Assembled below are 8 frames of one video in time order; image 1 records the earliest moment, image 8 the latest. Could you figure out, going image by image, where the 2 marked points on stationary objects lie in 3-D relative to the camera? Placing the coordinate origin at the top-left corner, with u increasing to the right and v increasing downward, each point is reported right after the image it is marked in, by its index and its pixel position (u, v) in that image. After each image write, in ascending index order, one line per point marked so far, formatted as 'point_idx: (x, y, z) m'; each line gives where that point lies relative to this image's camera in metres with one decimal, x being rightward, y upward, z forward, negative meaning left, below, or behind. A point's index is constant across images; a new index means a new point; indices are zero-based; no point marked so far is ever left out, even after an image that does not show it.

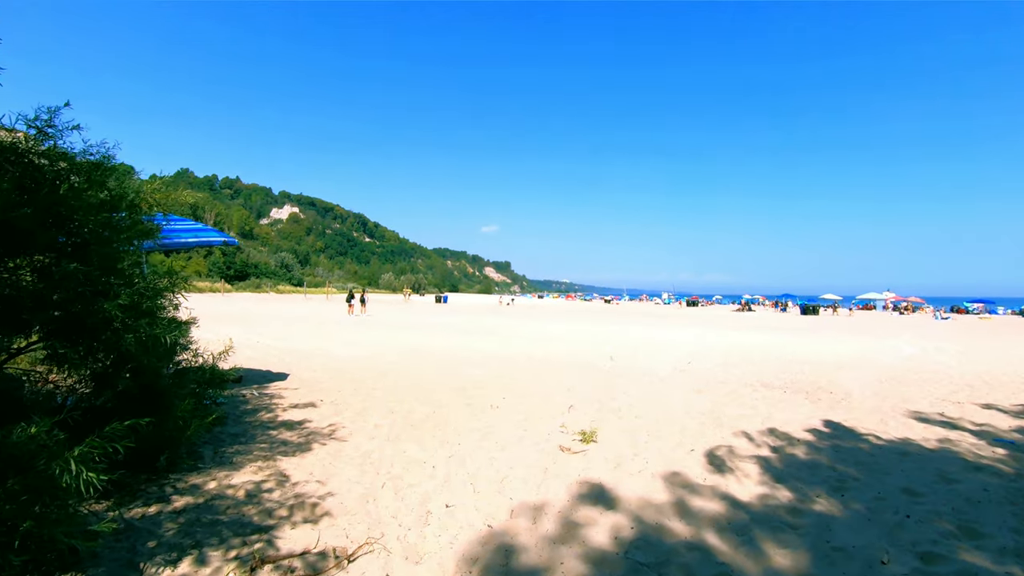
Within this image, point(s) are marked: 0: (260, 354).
0: (-6.2, -1.6, +13.3) m
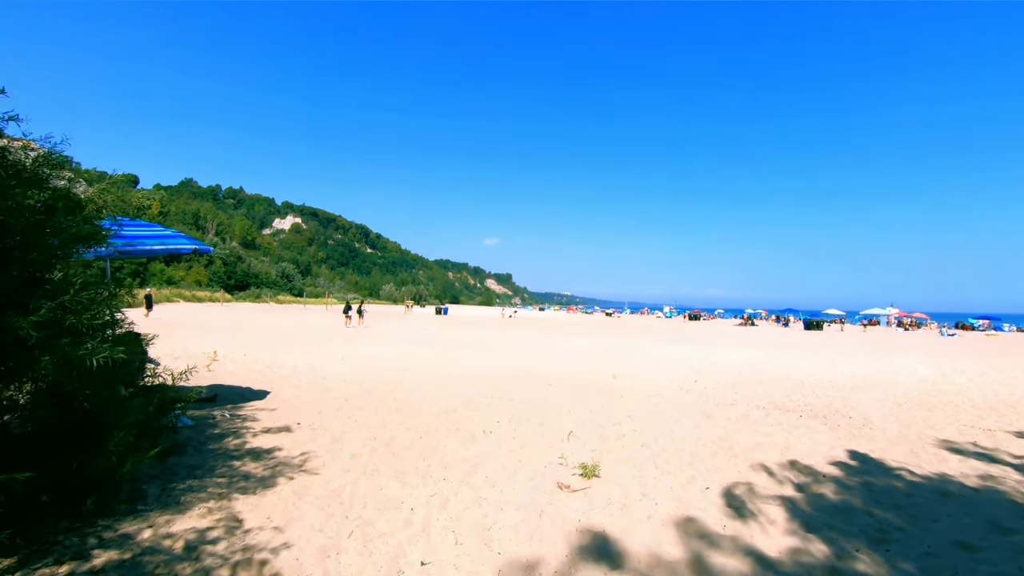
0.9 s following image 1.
0: (-6.3, -1.9, +12.6) m
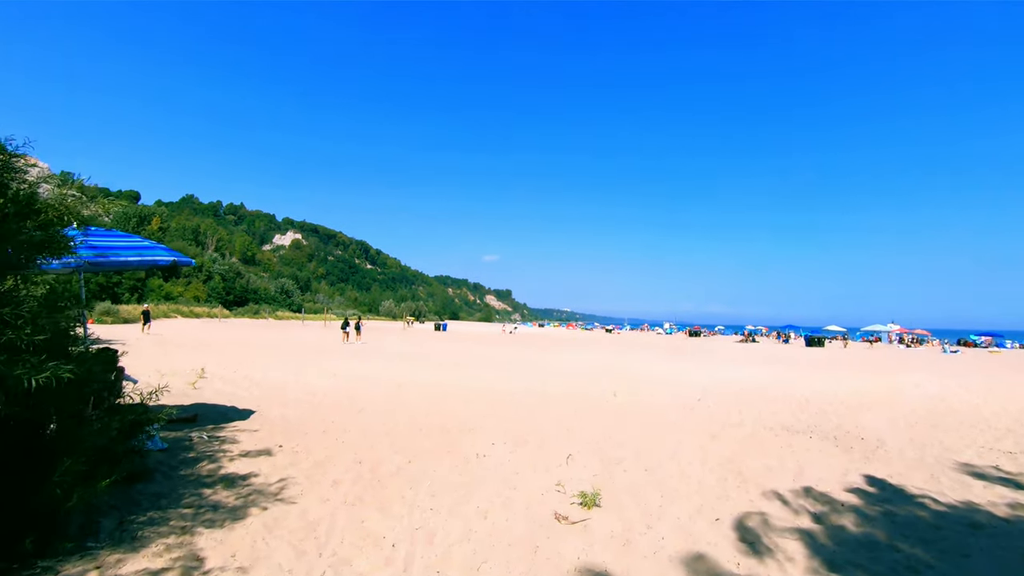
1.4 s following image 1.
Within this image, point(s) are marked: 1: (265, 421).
0: (-6.3, -2.2, +12.1) m
1: (-4.0, -2.1, +8.6) m
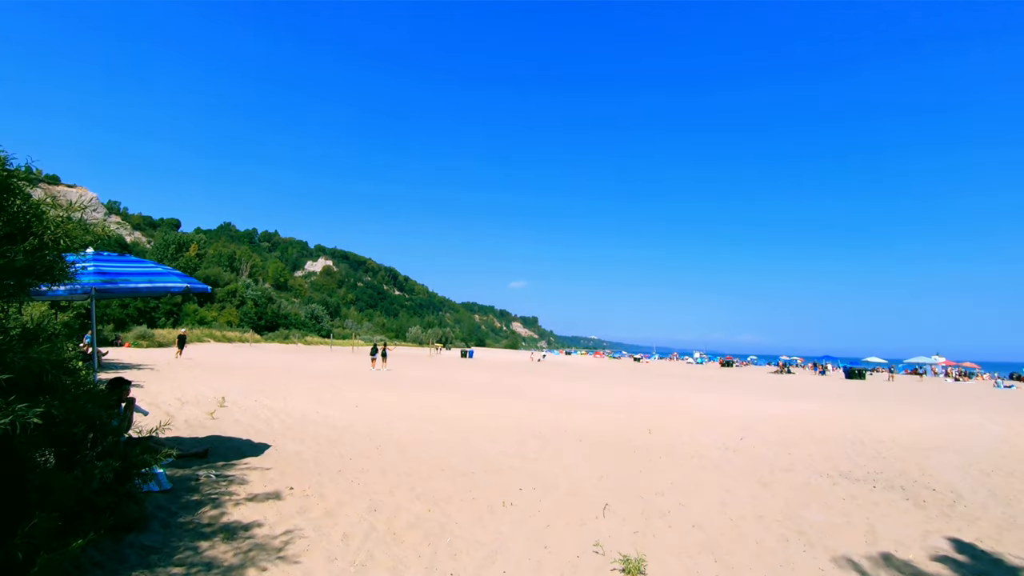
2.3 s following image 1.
0: (-5.7, -2.8, +11.7) m
1: (-3.5, -2.6, +8.1) m
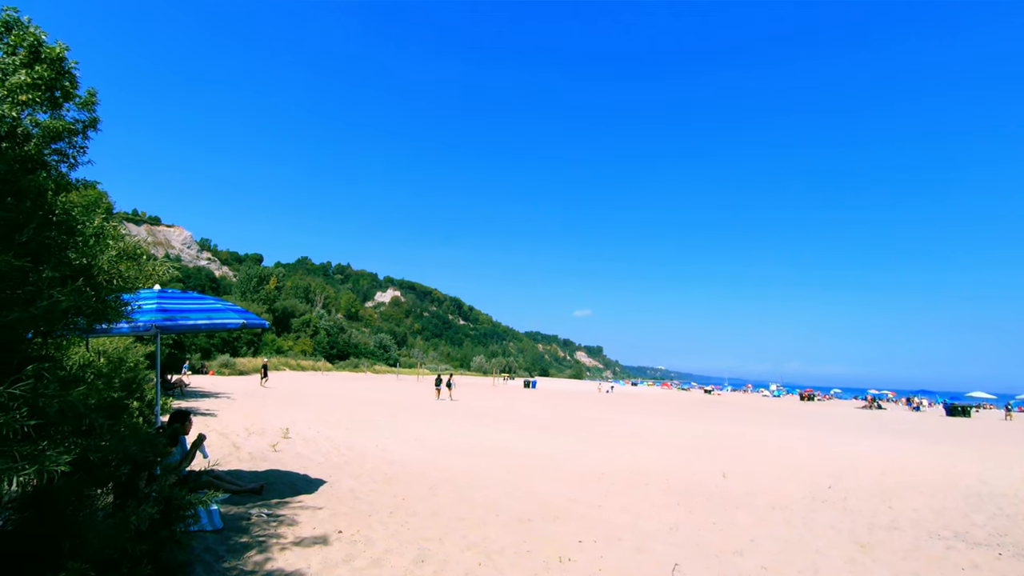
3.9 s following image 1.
0: (-4.4, -3.5, +11.8) m
1: (-2.7, -3.1, +8.0) m
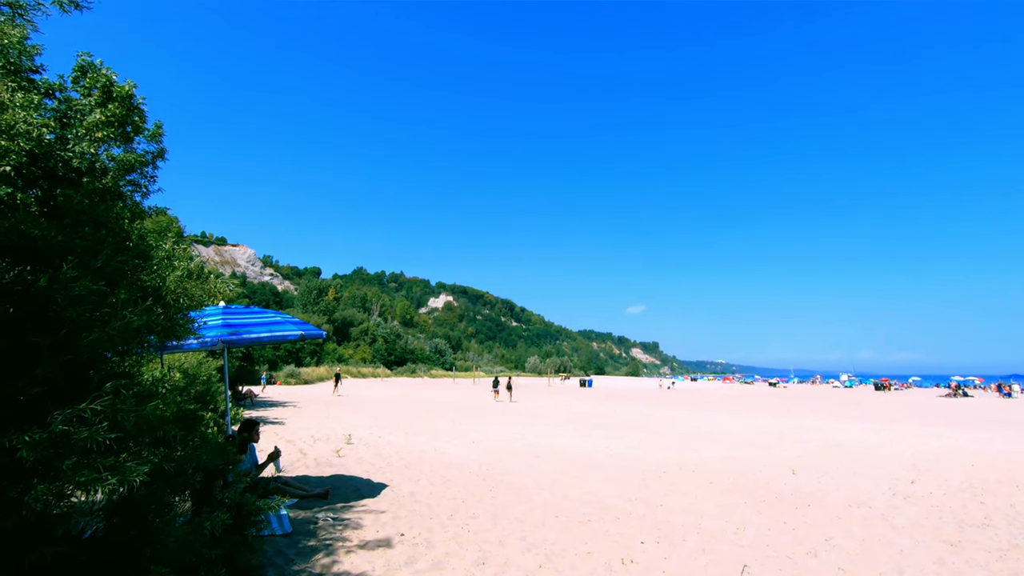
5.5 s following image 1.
0: (-3.1, -3.8, +12.1) m
1: (-1.8, -3.2, +8.1) m
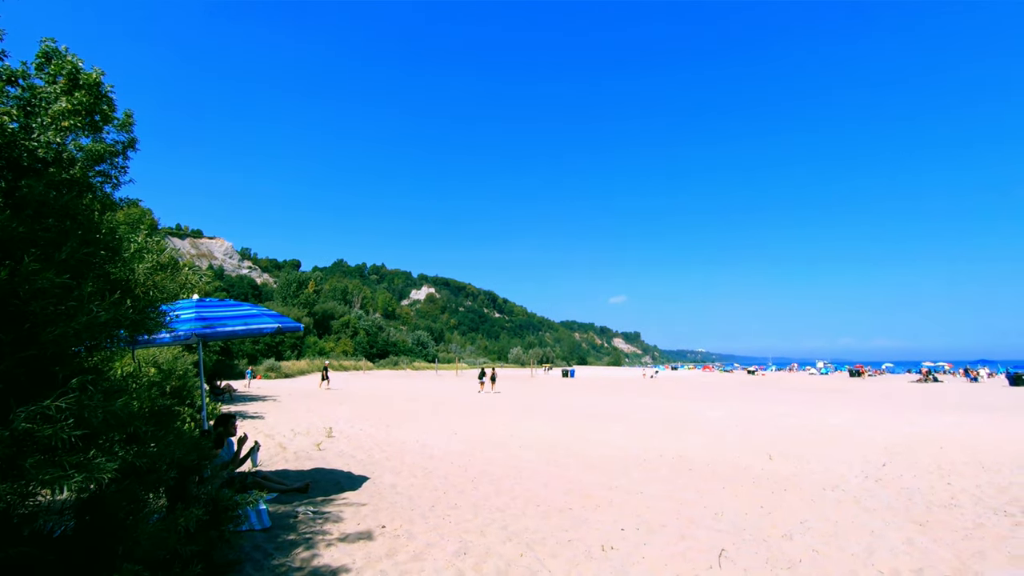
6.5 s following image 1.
0: (-3.6, -3.6, +12.0) m
1: (-2.1, -3.1, +8.1) m
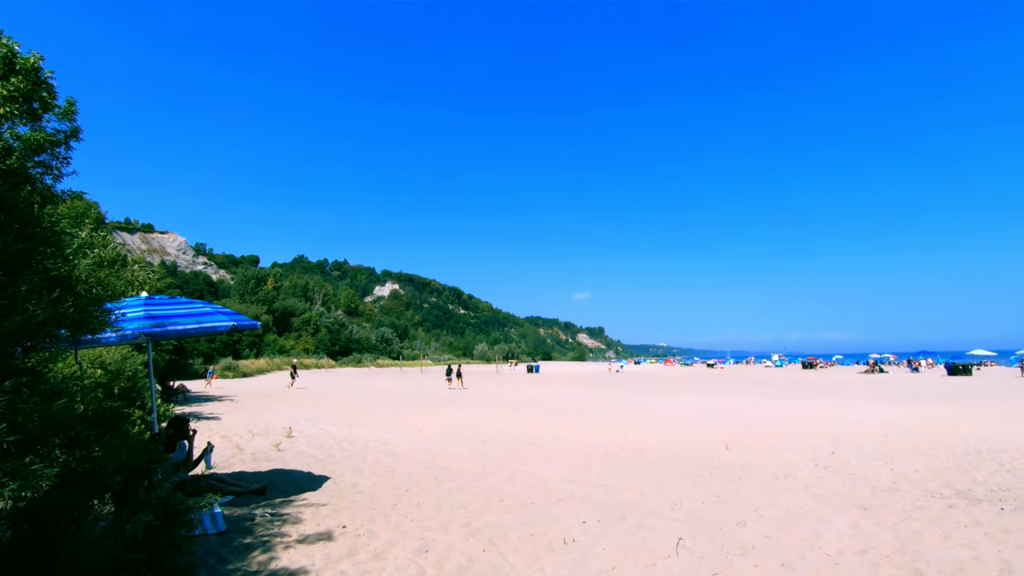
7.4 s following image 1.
0: (-4.4, -3.5, +11.8) m
1: (-2.6, -3.0, +8.0) m
